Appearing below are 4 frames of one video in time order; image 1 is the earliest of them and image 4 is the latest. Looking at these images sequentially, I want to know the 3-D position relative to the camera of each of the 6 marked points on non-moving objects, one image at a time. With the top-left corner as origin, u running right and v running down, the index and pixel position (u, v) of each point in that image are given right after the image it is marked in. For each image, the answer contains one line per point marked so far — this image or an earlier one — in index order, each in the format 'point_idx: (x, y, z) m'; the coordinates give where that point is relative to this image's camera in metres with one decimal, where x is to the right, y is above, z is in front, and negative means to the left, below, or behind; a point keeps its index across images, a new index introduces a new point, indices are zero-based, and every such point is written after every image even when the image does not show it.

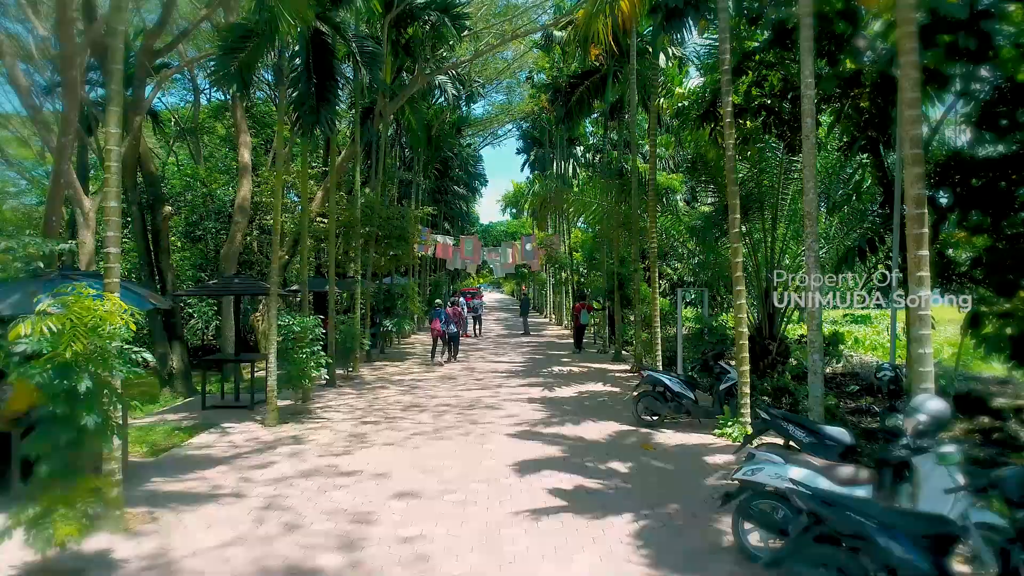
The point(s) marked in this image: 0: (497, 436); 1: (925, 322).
0: (-0.3, -2.5, +8.0) m
1: (+3.9, -0.3, +4.4) m
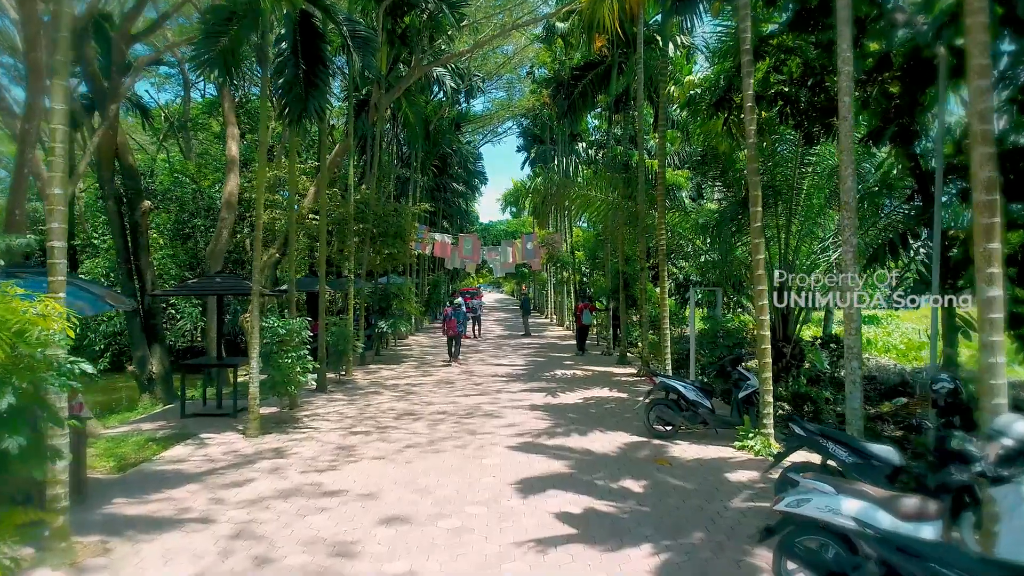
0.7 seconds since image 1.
0: (-0.2, -2.5, +7.3) m
1: (+3.9, -0.3, +3.8) m
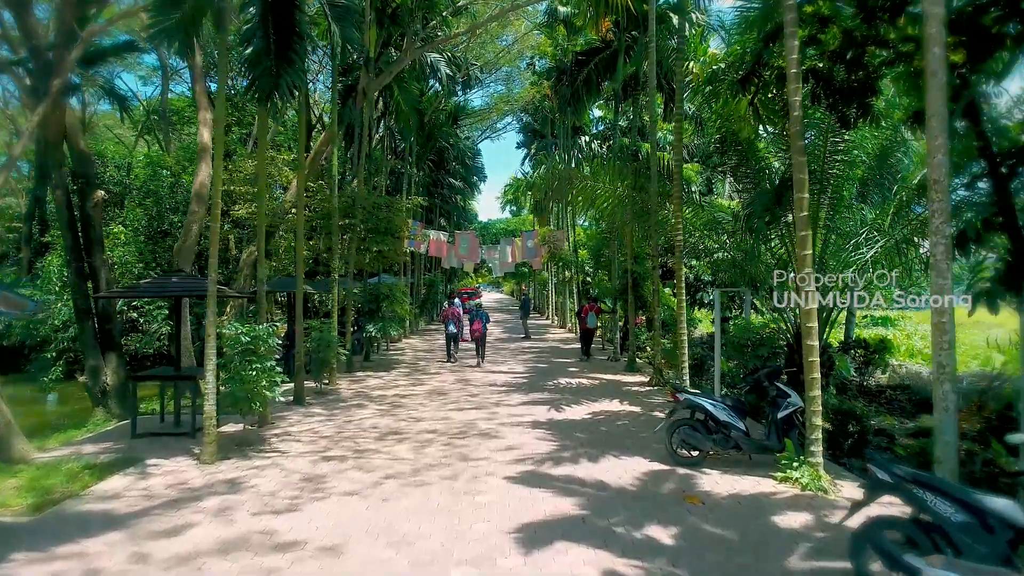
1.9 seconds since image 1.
0: (-0.2, -2.5, +6.2) m
1: (+3.9, -0.3, +2.6) m
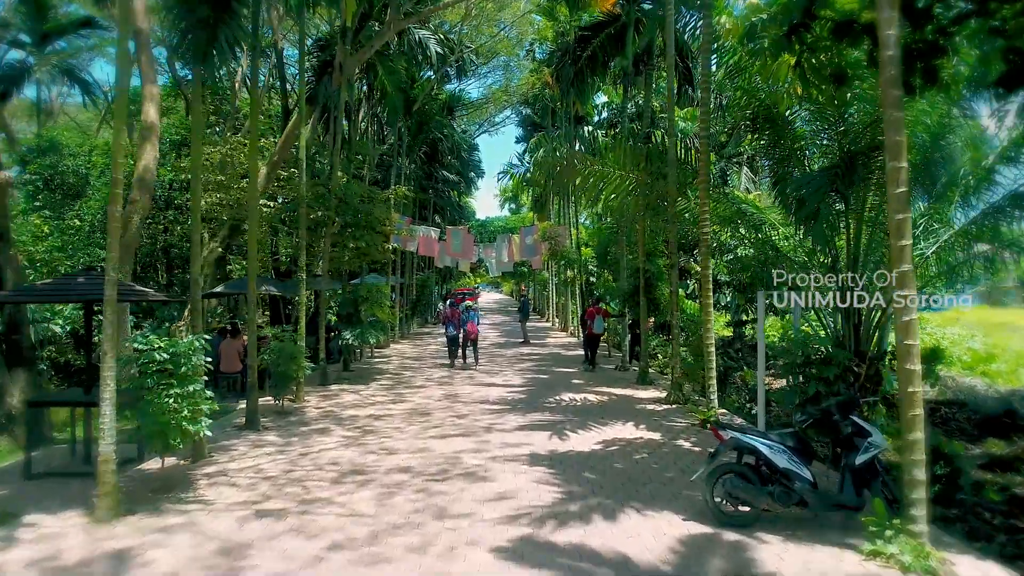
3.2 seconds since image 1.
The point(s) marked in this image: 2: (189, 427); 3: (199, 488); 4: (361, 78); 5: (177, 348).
0: (-0.3, -2.6, +4.5) m
1: (+3.8, -0.4, +1.0) m
2: (-4.0, -1.7, +6.0) m
3: (-4.0, -2.6, +6.1) m
4: (-5.2, +7.1, +16.0) m
5: (-4.3, -0.8, +6.0) m
